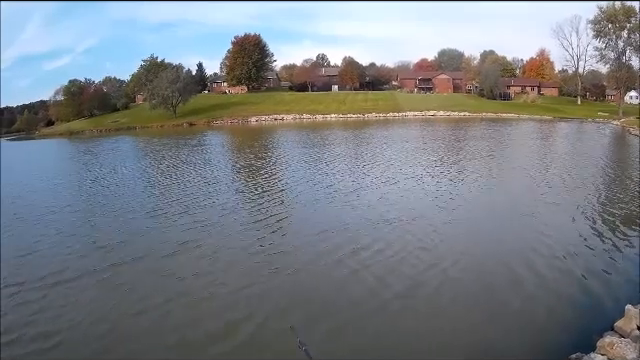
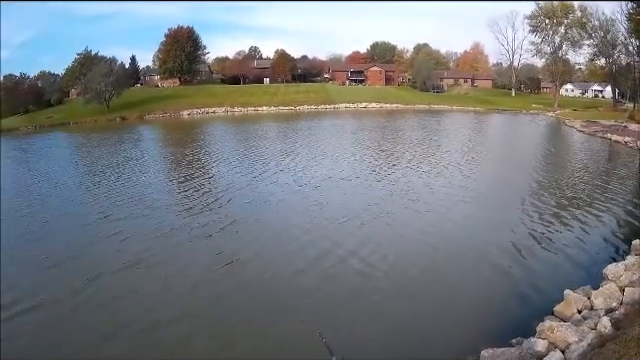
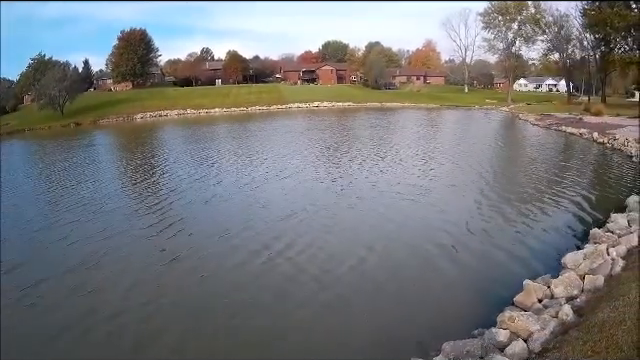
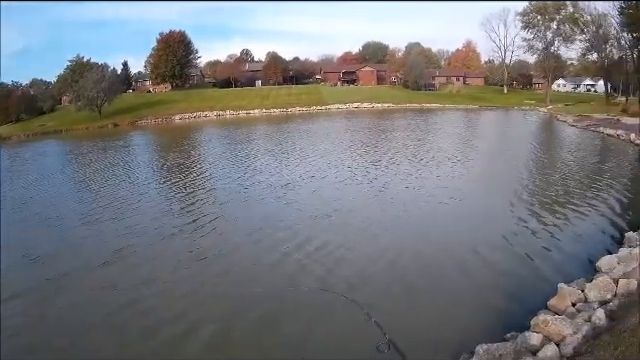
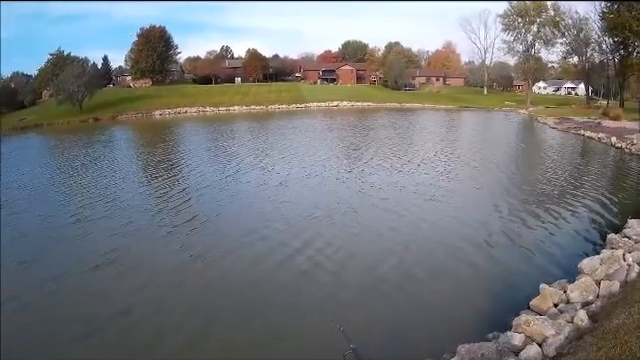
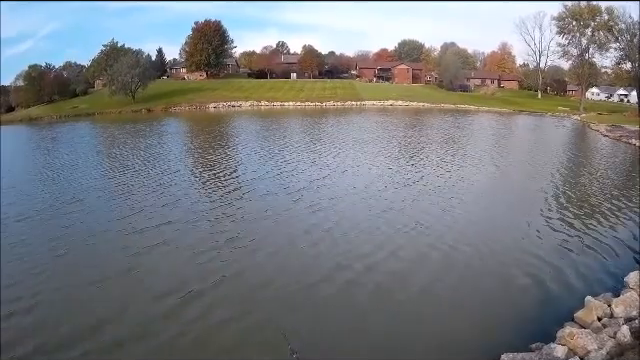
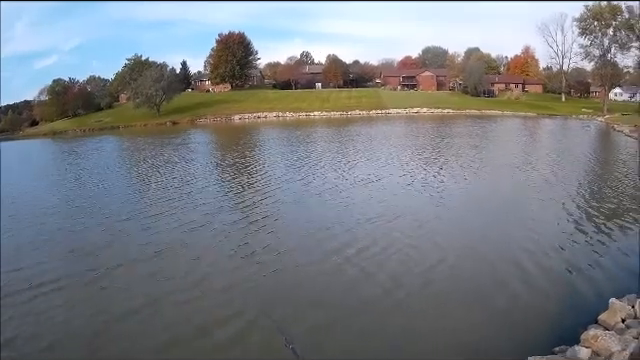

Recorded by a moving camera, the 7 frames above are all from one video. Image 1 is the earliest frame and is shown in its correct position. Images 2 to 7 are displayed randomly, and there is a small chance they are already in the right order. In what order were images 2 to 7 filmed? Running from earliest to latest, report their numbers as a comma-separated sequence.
7, 4, 3, 5, 2, 6
